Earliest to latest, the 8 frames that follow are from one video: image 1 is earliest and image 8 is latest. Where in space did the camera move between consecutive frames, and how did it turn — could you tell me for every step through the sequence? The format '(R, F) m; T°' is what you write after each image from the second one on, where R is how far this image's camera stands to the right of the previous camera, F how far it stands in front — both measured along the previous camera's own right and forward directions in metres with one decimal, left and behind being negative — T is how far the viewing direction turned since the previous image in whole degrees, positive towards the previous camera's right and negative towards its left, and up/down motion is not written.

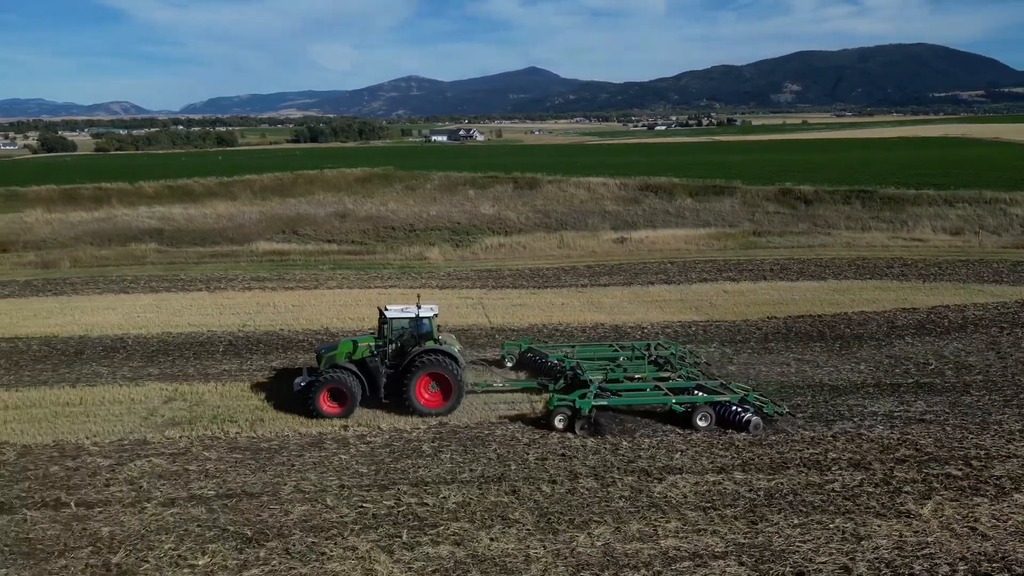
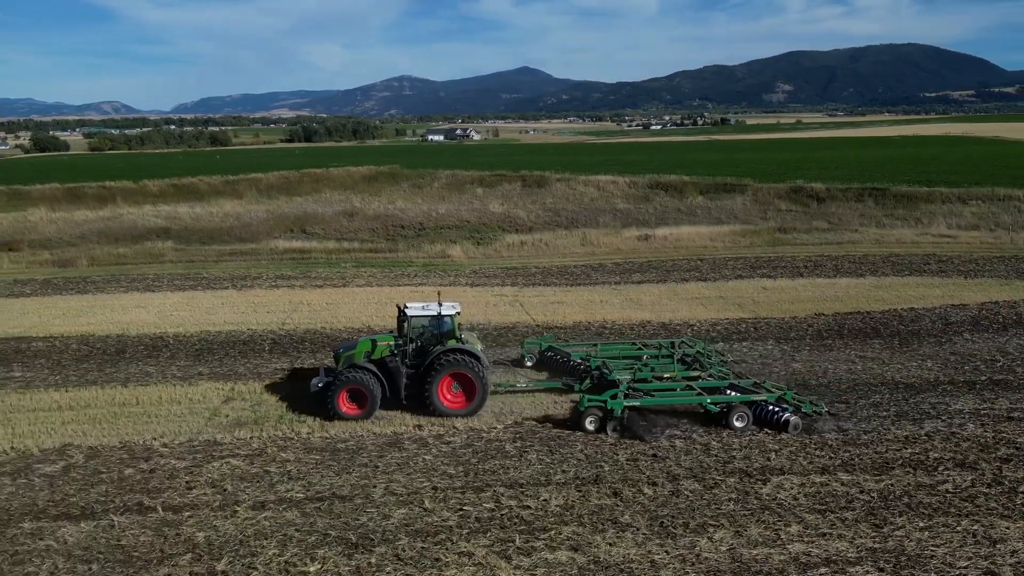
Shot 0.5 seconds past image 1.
(-1.3, +0.4) m; 0°
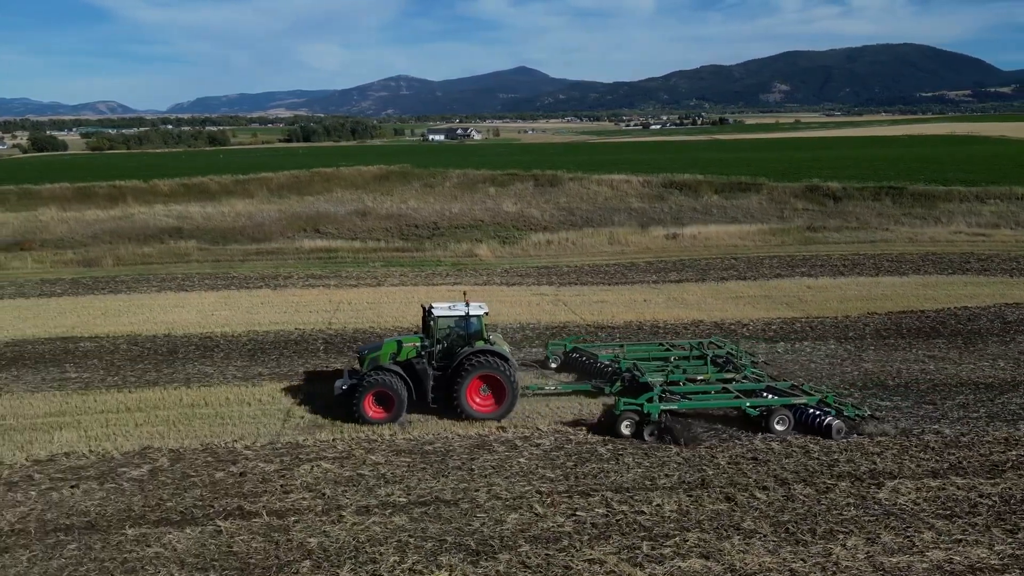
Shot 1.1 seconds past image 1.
(-1.3, +0.3) m; 0°
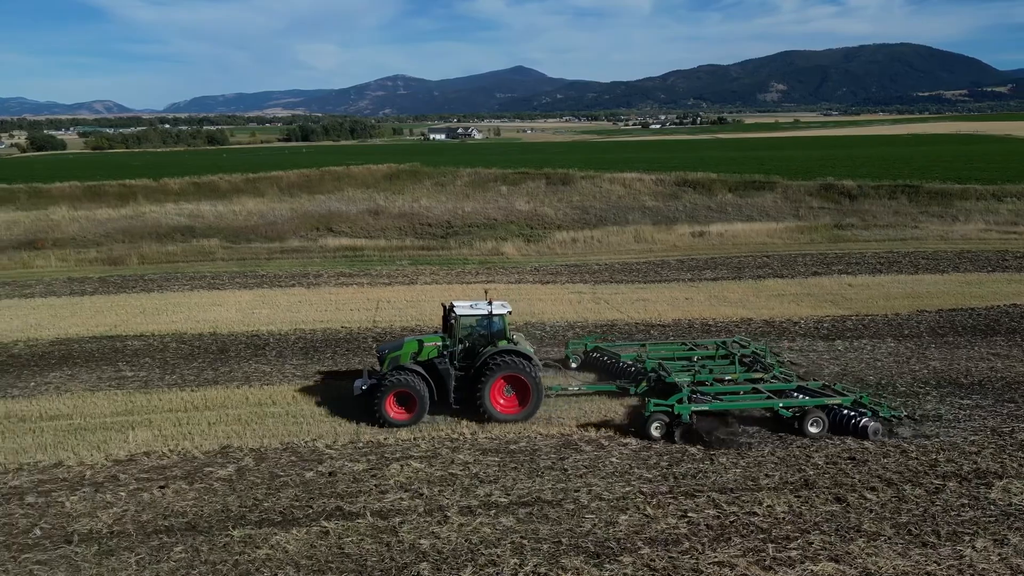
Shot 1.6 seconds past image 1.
(-1.2, +0.2) m; 0°
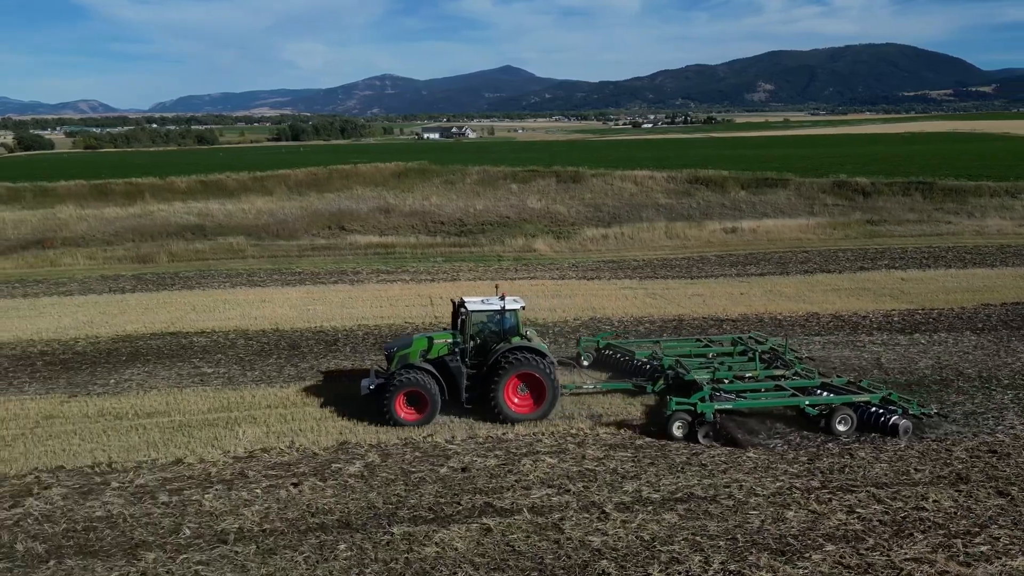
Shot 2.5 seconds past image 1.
(-1.7, +0.3) m; +1°
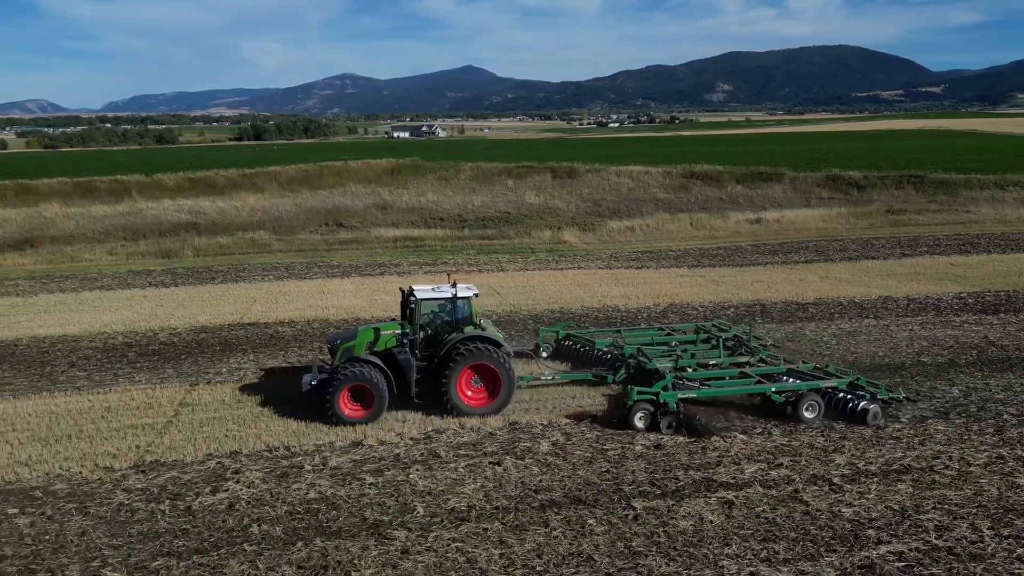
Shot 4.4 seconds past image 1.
(-2.6, +0.3) m; +2°
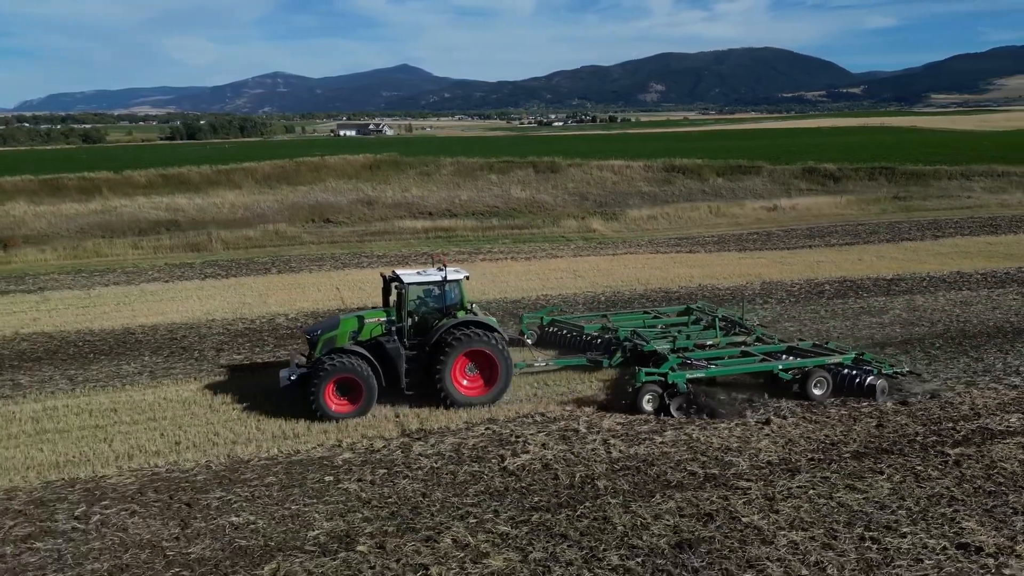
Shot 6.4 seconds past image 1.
(-3.6, 0.0) m; +4°
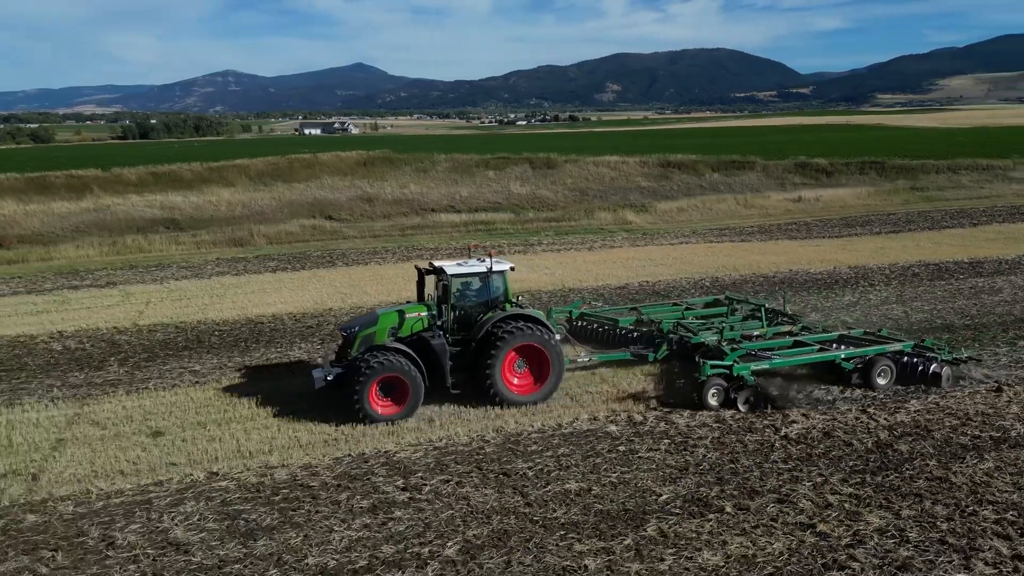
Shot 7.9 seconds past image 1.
(-3.2, 0.0) m; +3°
